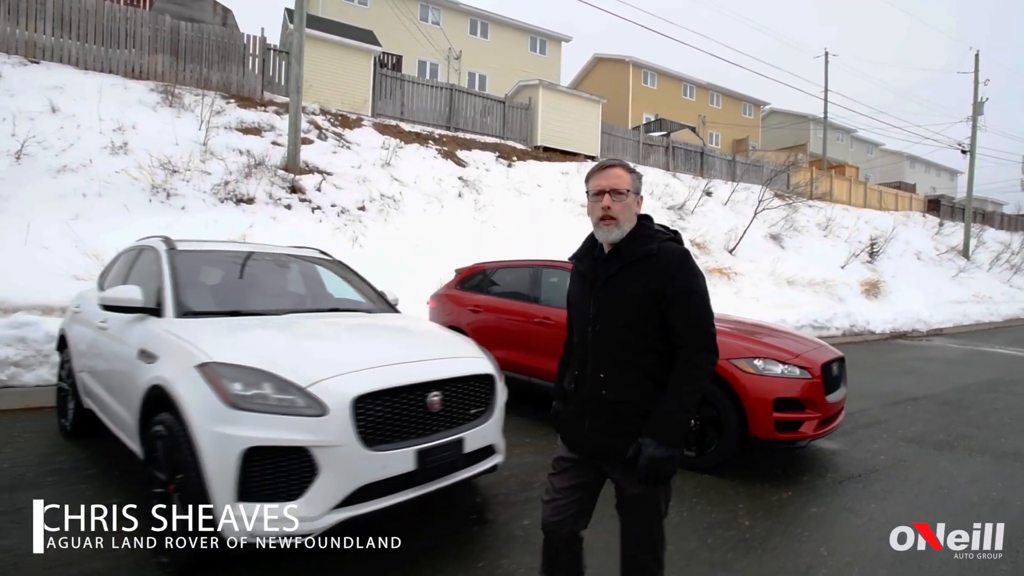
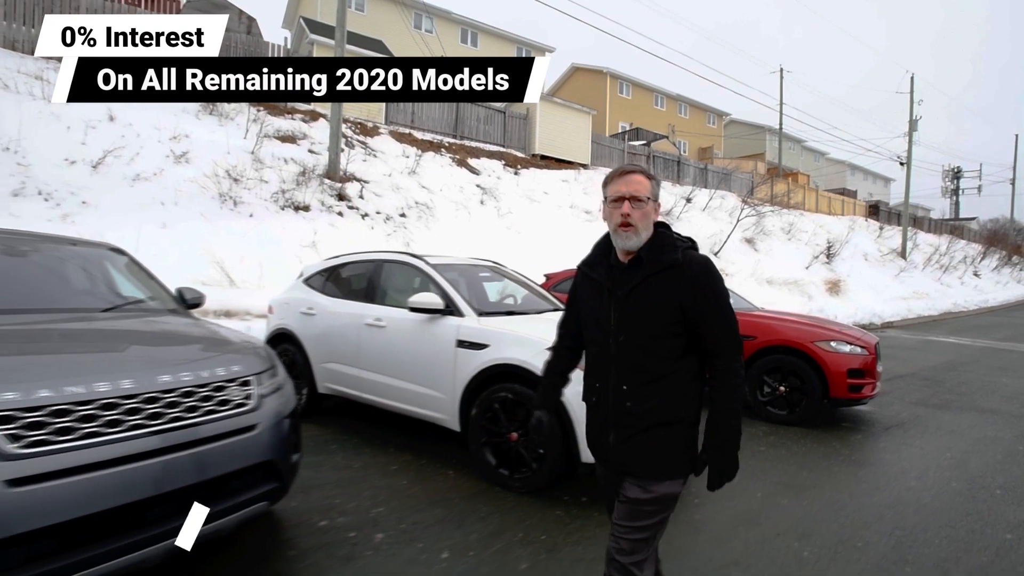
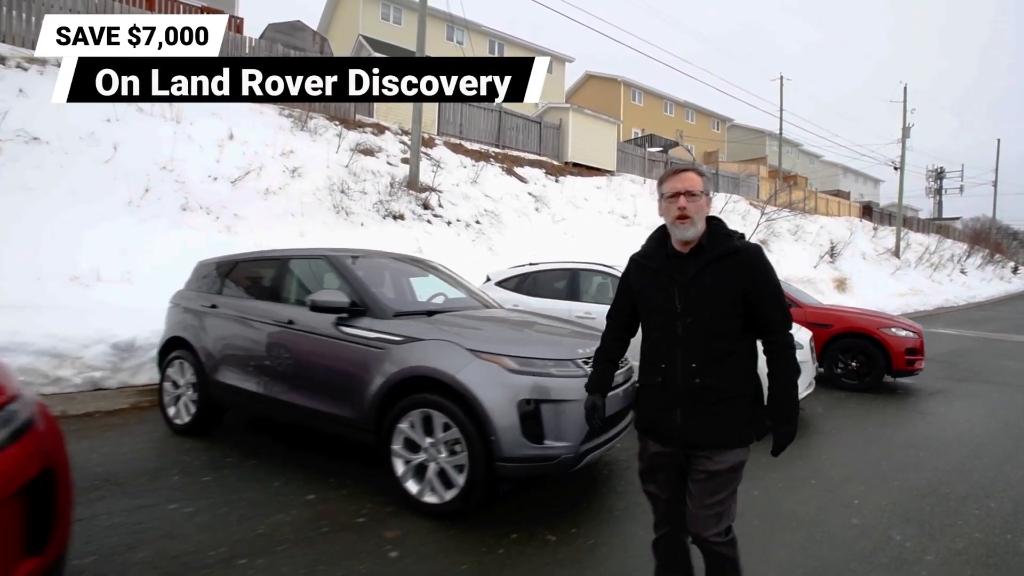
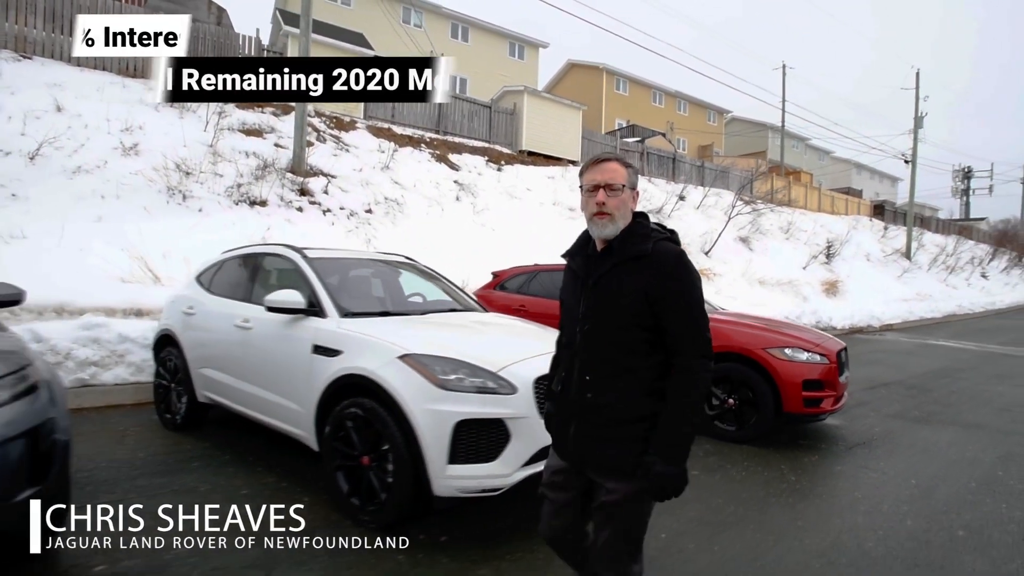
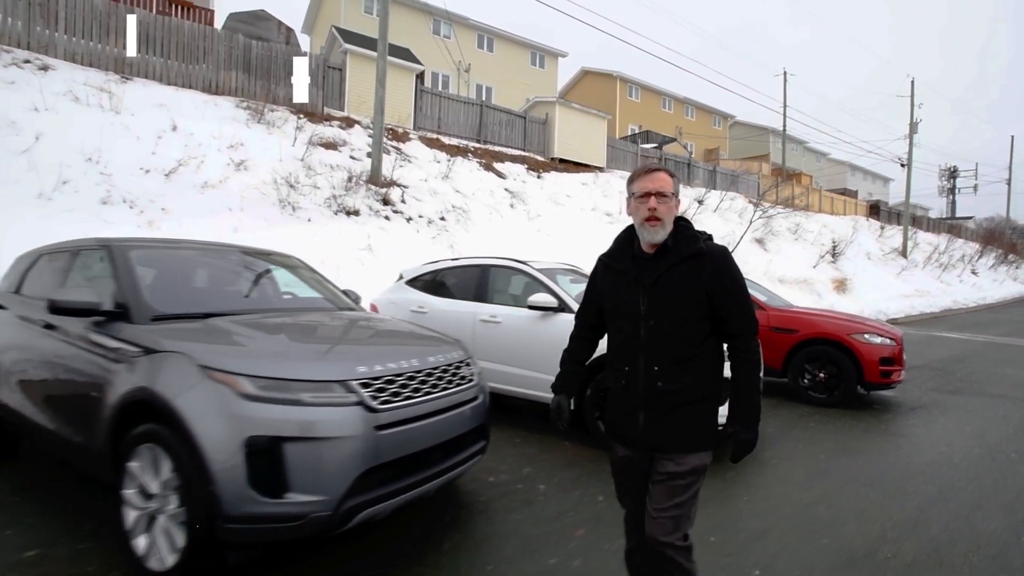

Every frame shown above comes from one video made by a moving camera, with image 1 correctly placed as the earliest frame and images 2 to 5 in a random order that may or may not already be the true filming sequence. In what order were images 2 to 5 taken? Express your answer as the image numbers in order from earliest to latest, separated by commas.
4, 2, 5, 3
